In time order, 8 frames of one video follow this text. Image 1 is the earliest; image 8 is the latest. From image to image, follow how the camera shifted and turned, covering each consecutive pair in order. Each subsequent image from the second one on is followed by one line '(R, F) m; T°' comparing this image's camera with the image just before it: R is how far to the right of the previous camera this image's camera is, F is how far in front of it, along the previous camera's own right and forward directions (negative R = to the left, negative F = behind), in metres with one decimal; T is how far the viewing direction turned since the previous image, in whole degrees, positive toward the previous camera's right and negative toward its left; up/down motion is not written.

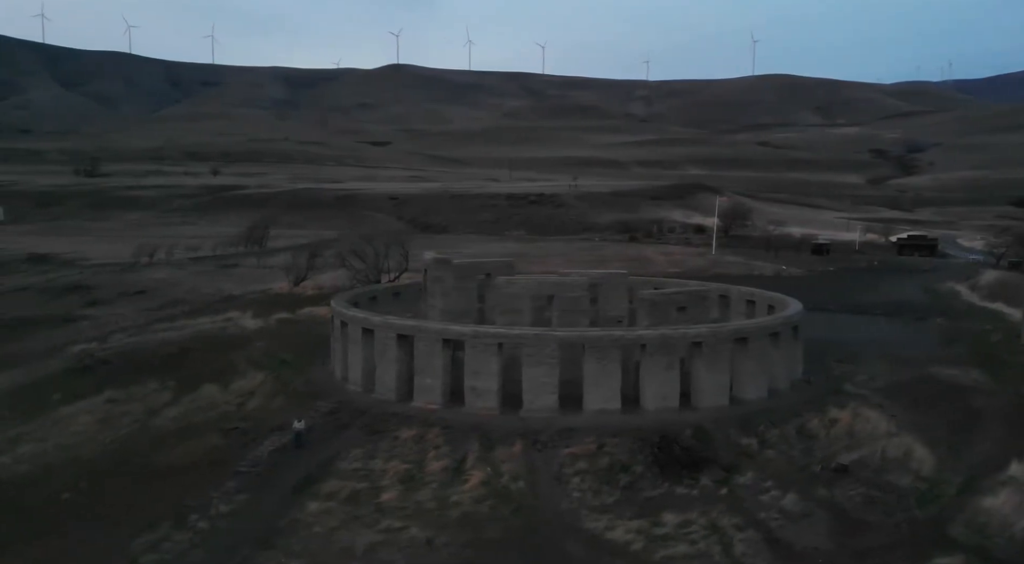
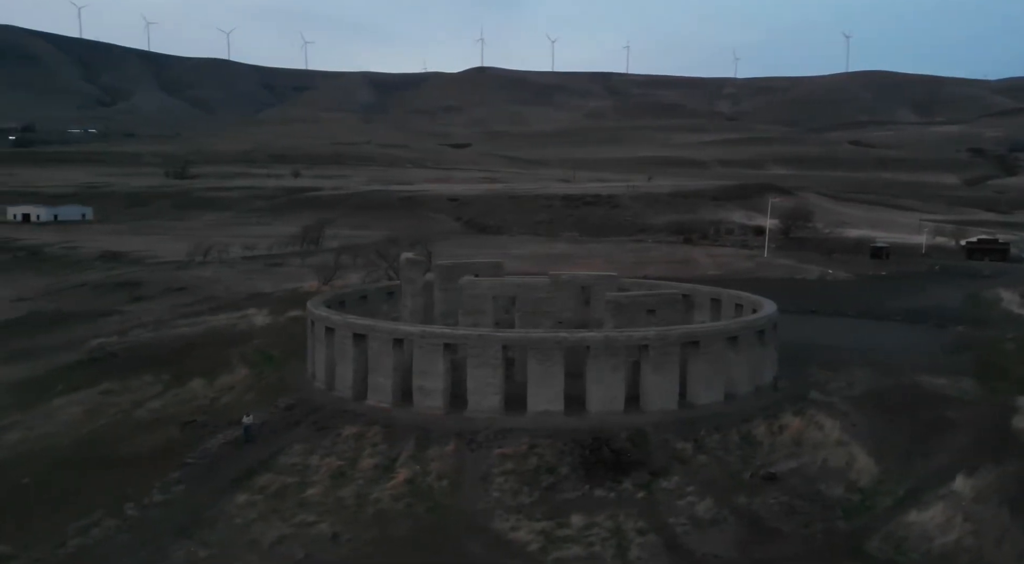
(+2.4, 0.0) m; -5°
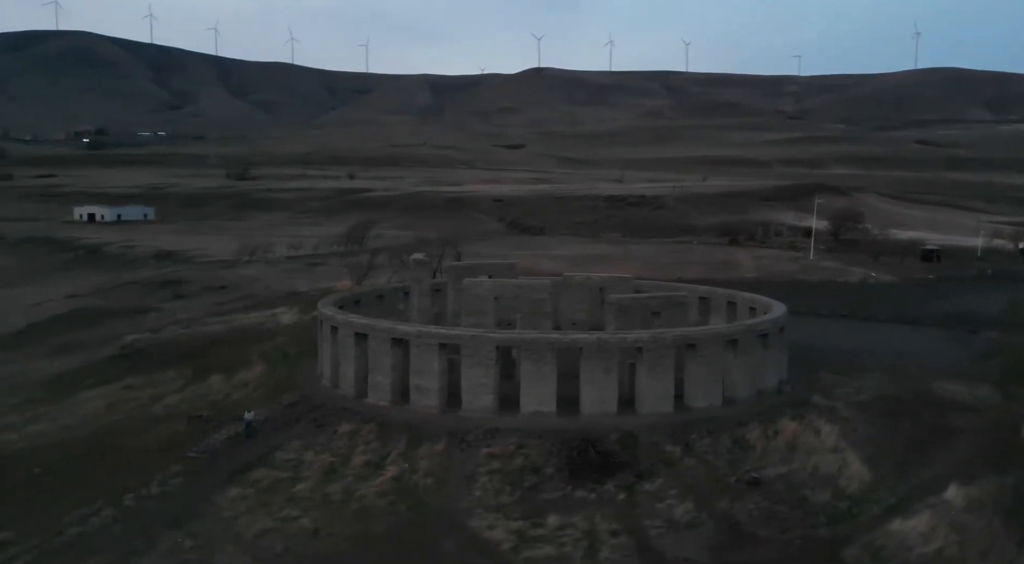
(+1.1, -0.1) m; -4°
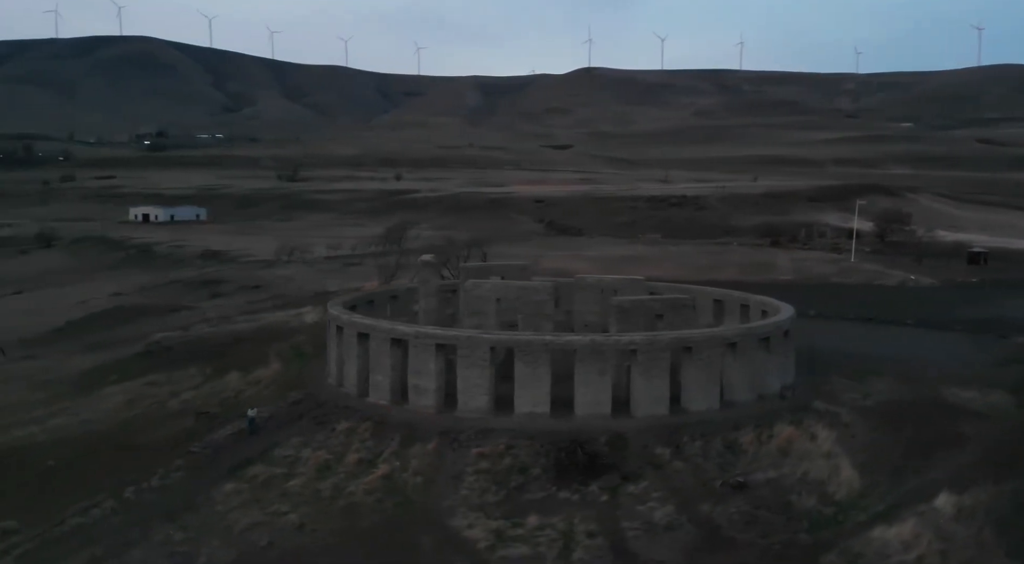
(+1.0, -0.1) m; -3°
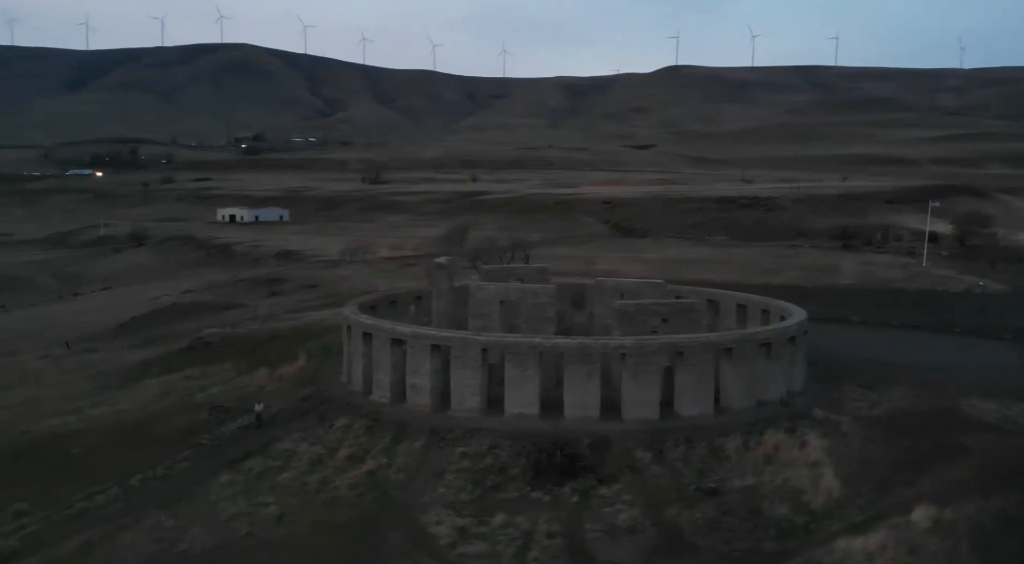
(+1.6, -0.2) m; -5°
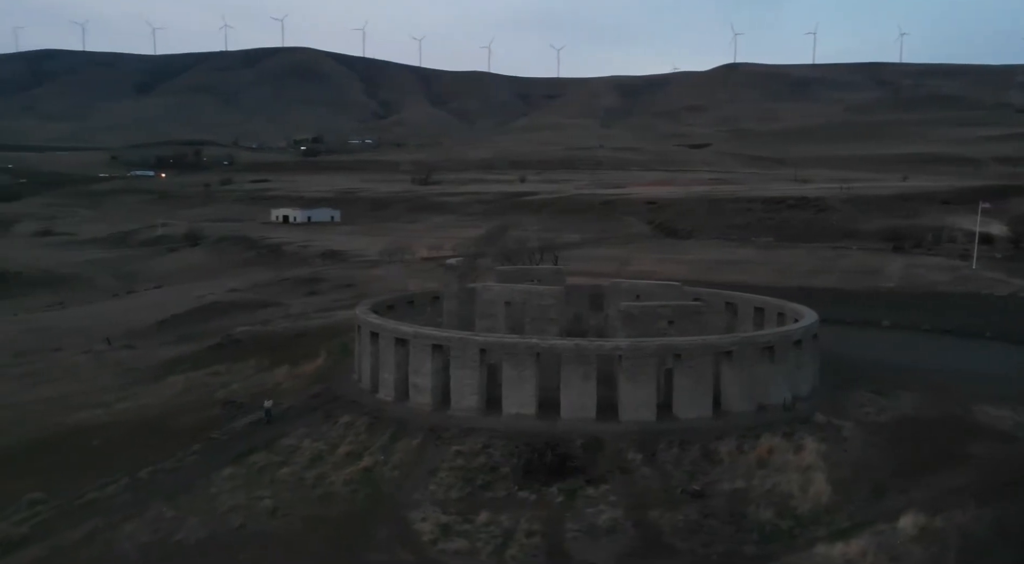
(+1.0, -0.1) m; -3°
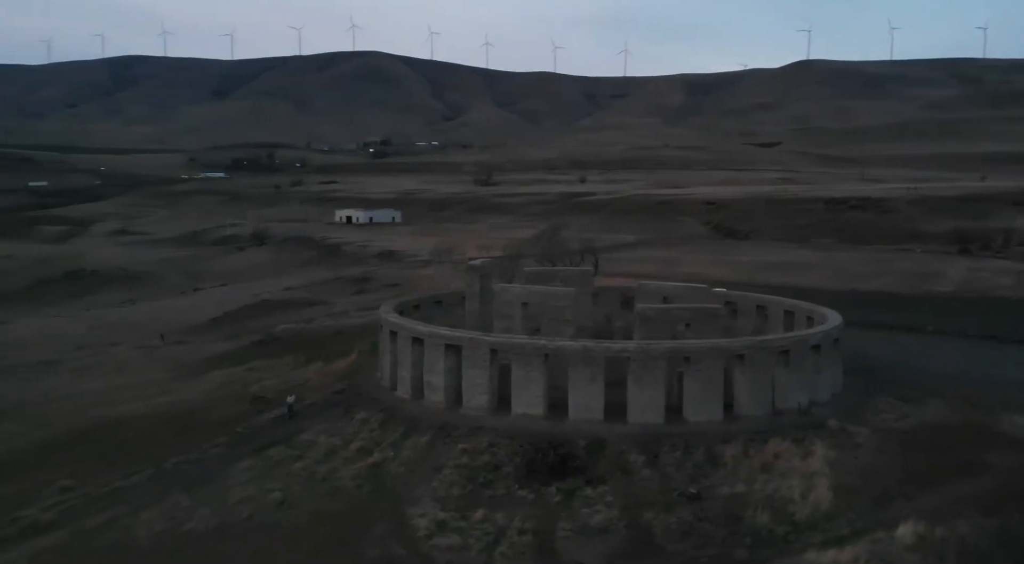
(+1.0, -0.1) m; -4°
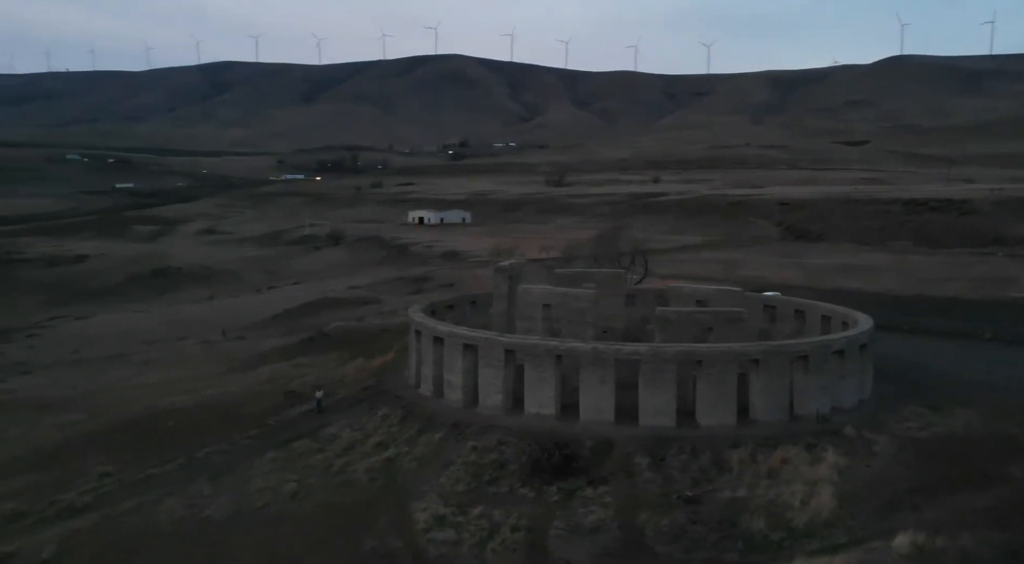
(+1.2, -0.2) m; -5°
